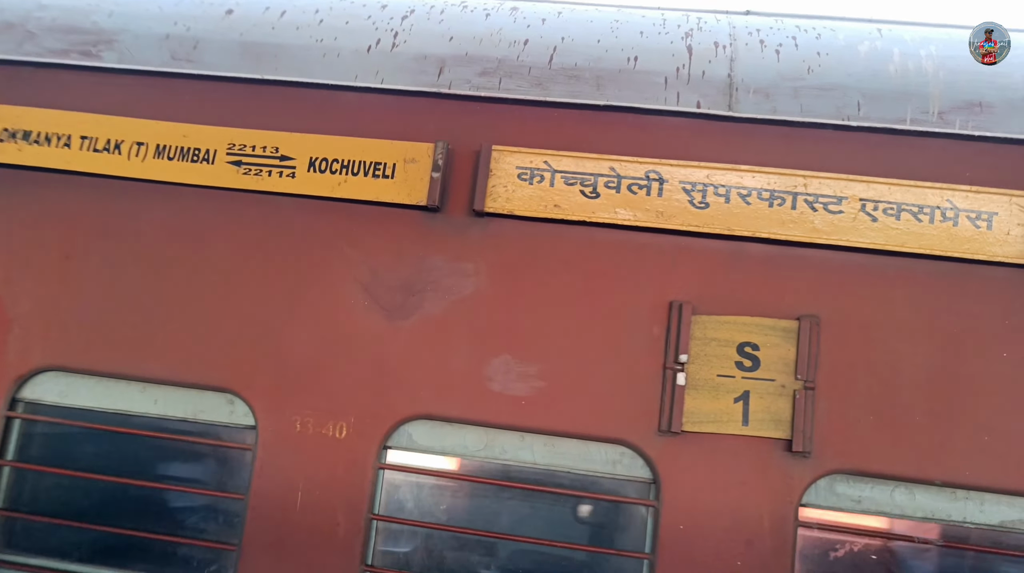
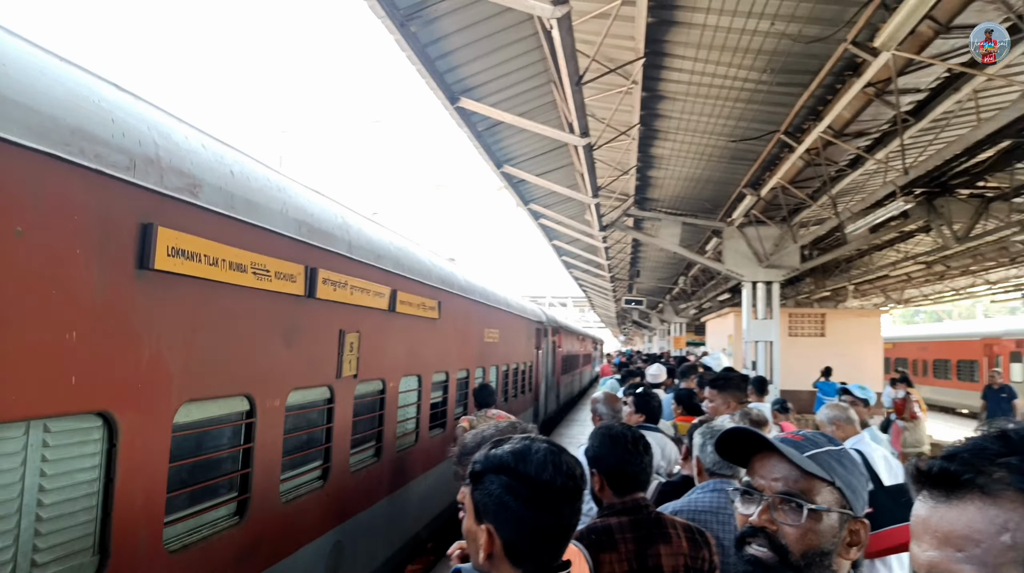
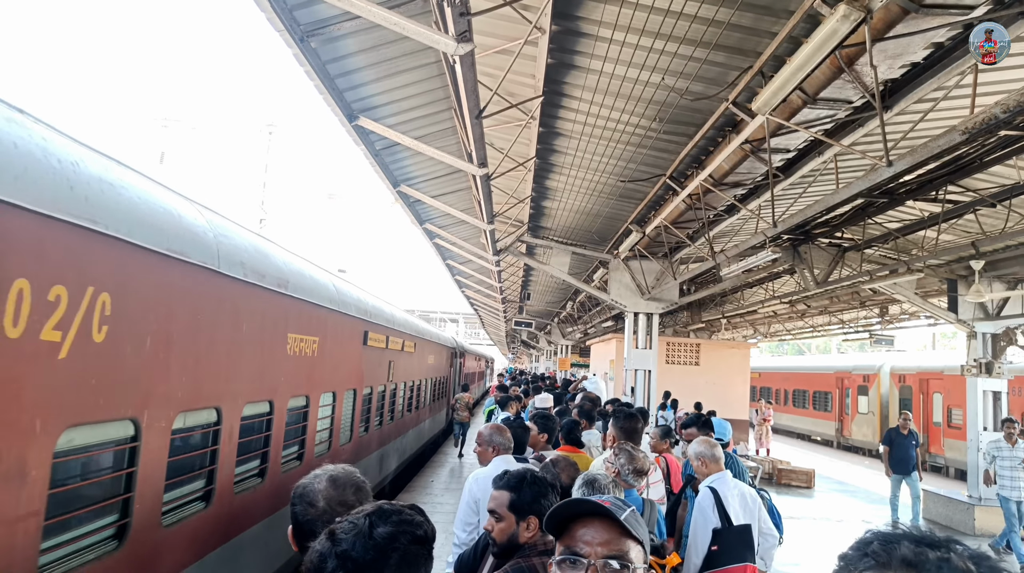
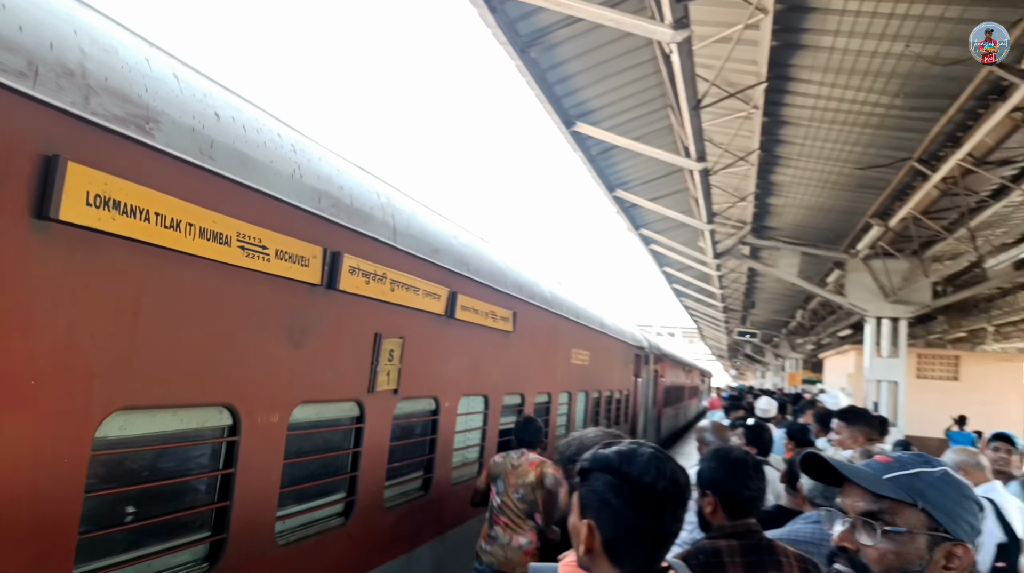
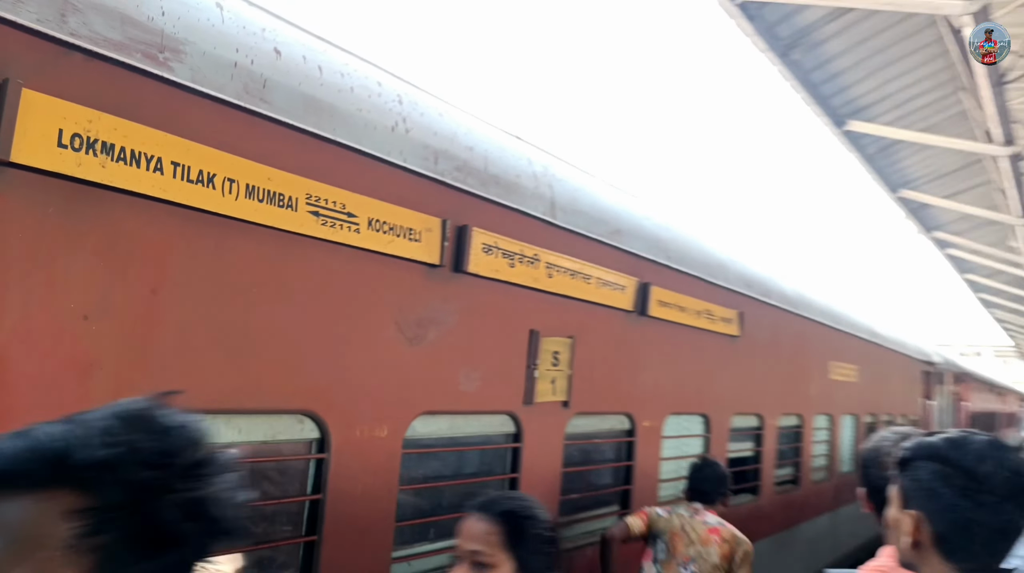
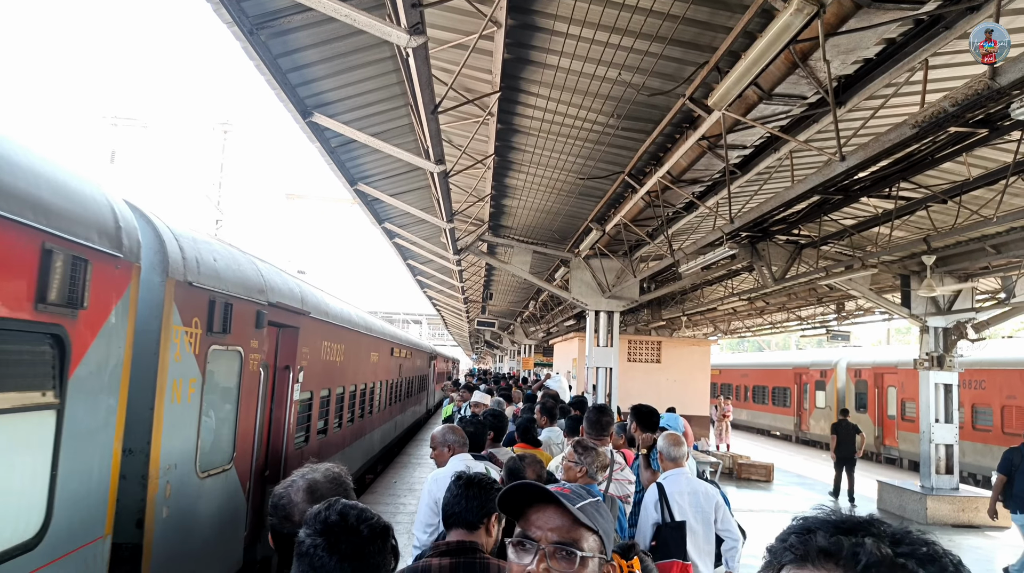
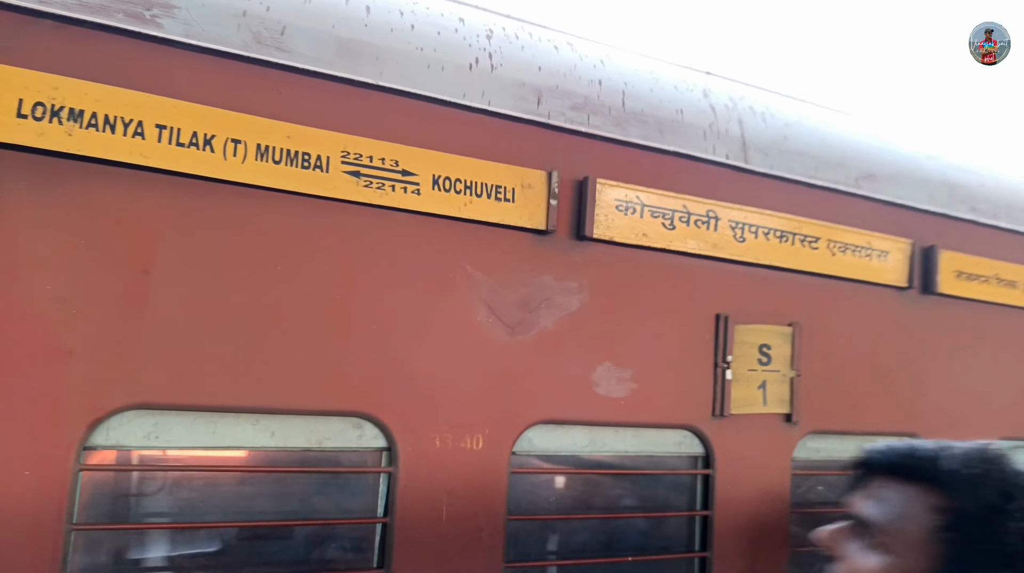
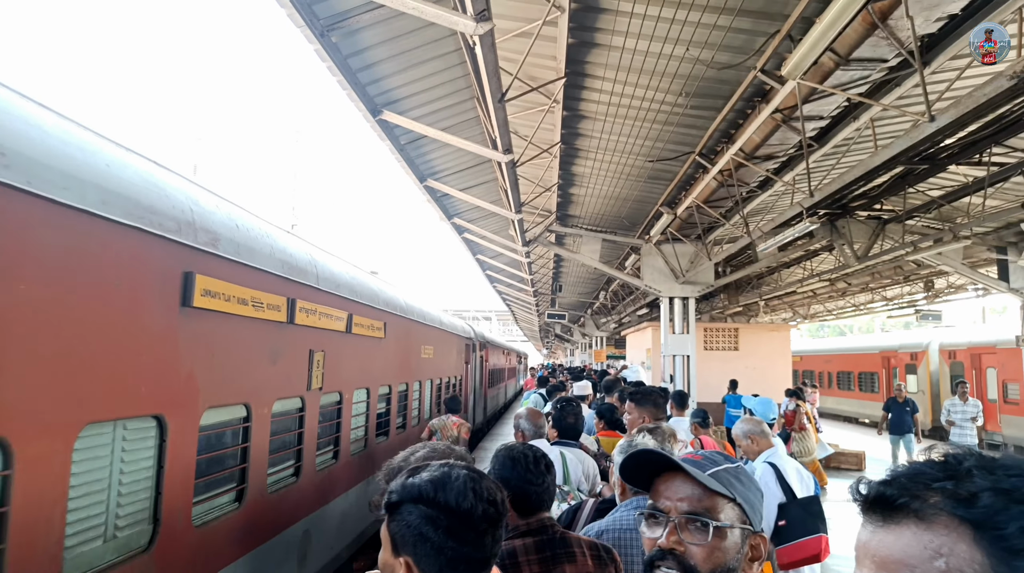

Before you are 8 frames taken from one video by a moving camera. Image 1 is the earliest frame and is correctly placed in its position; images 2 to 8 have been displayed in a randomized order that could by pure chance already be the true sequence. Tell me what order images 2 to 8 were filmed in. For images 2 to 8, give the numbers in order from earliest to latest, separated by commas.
7, 5, 4, 2, 8, 3, 6
